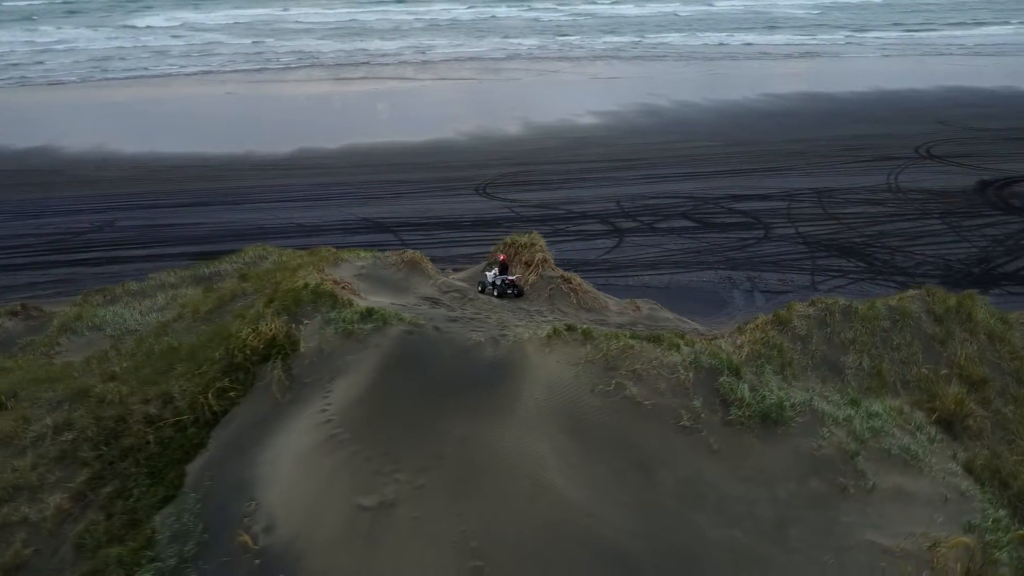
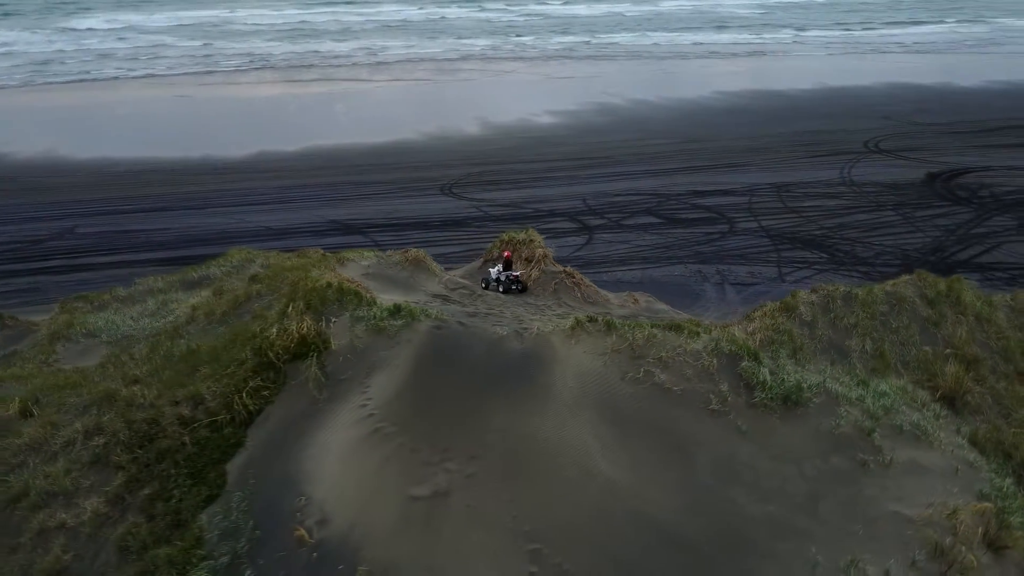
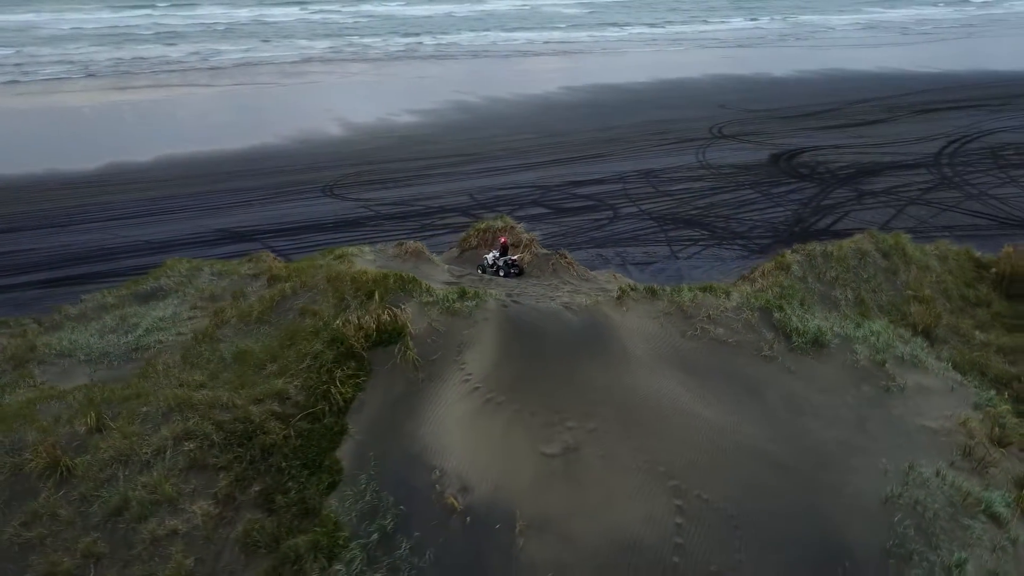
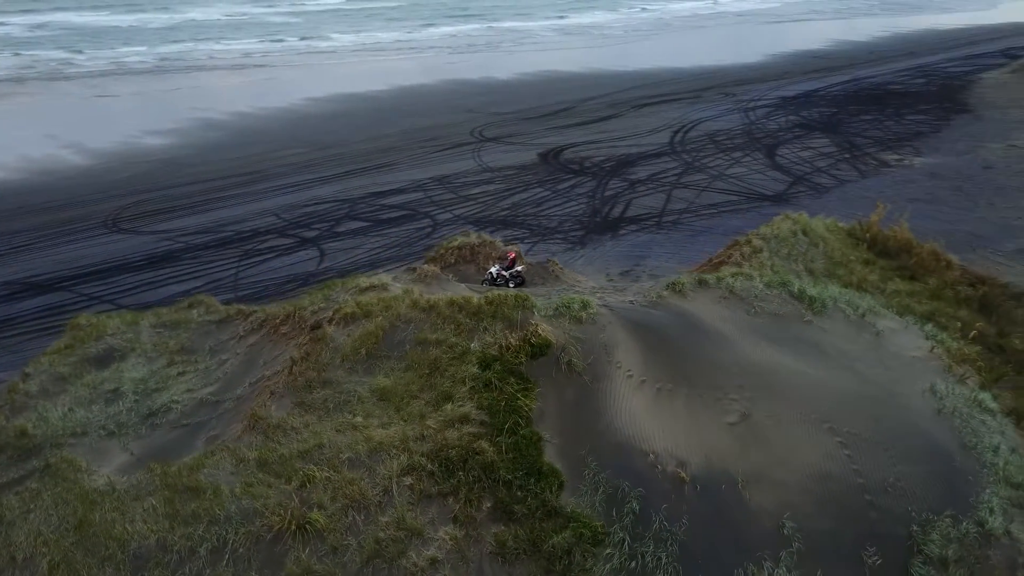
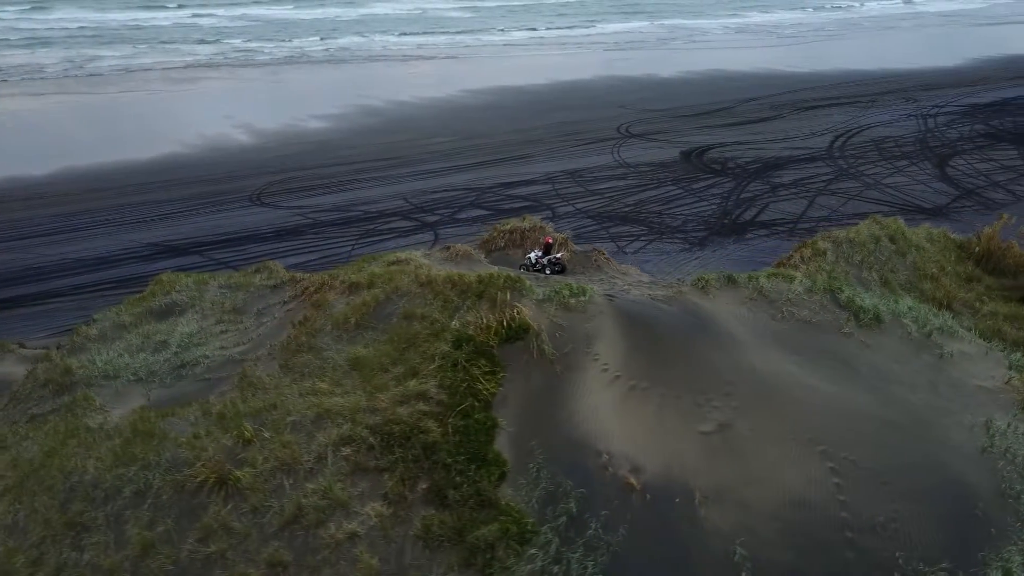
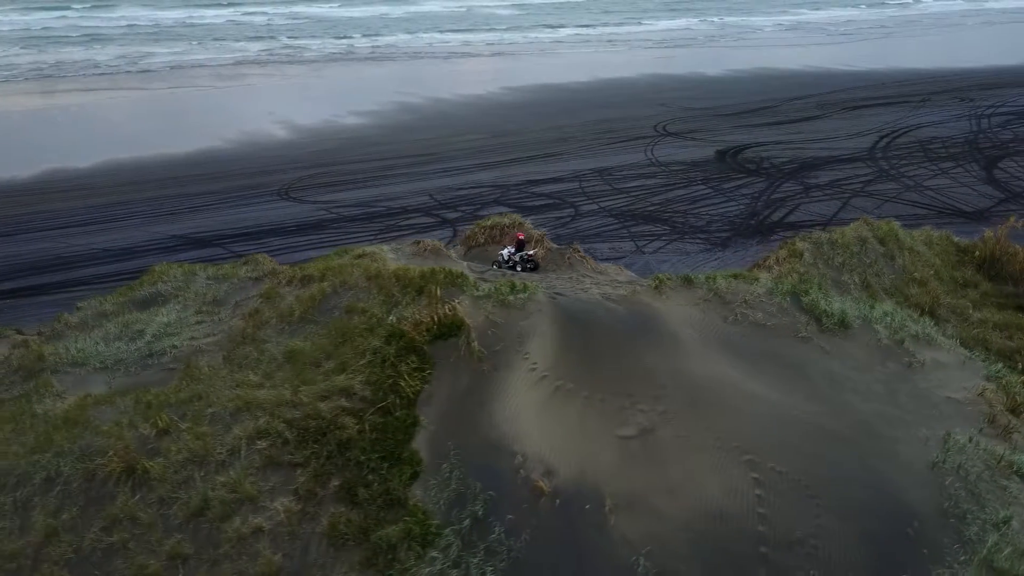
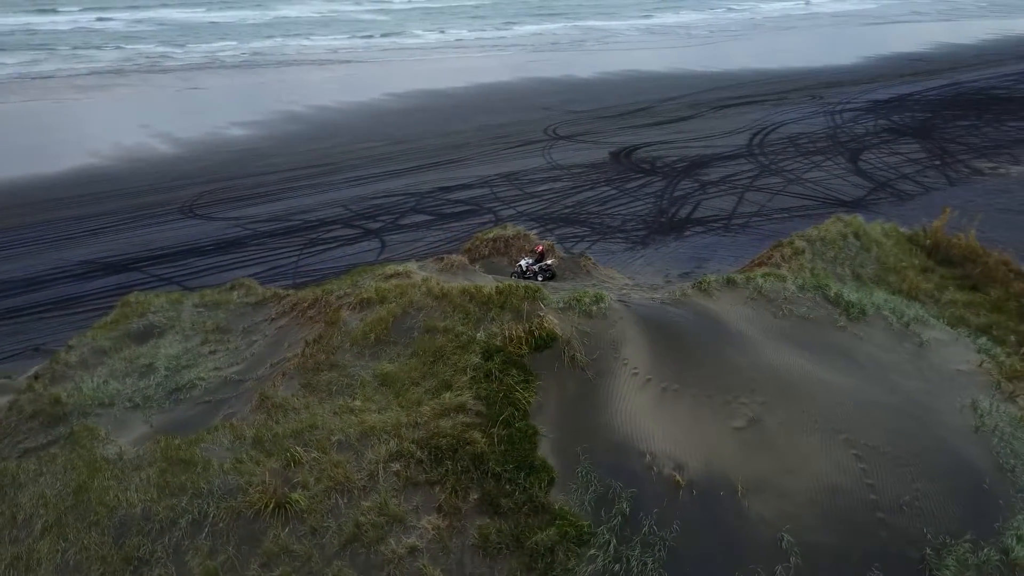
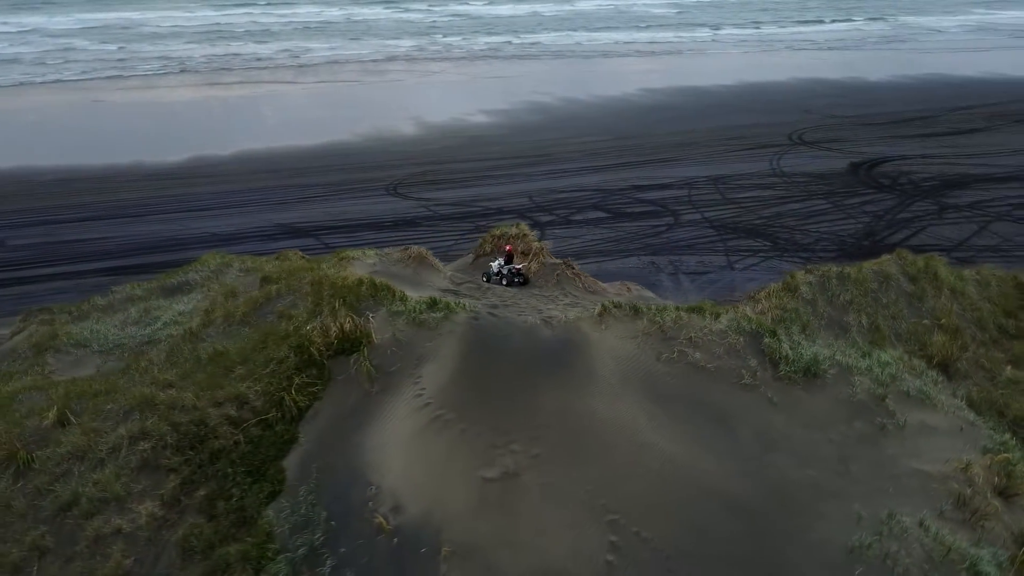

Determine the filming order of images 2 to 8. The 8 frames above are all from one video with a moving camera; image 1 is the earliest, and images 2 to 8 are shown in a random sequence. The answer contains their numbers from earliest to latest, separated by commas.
2, 8, 3, 6, 5, 7, 4
